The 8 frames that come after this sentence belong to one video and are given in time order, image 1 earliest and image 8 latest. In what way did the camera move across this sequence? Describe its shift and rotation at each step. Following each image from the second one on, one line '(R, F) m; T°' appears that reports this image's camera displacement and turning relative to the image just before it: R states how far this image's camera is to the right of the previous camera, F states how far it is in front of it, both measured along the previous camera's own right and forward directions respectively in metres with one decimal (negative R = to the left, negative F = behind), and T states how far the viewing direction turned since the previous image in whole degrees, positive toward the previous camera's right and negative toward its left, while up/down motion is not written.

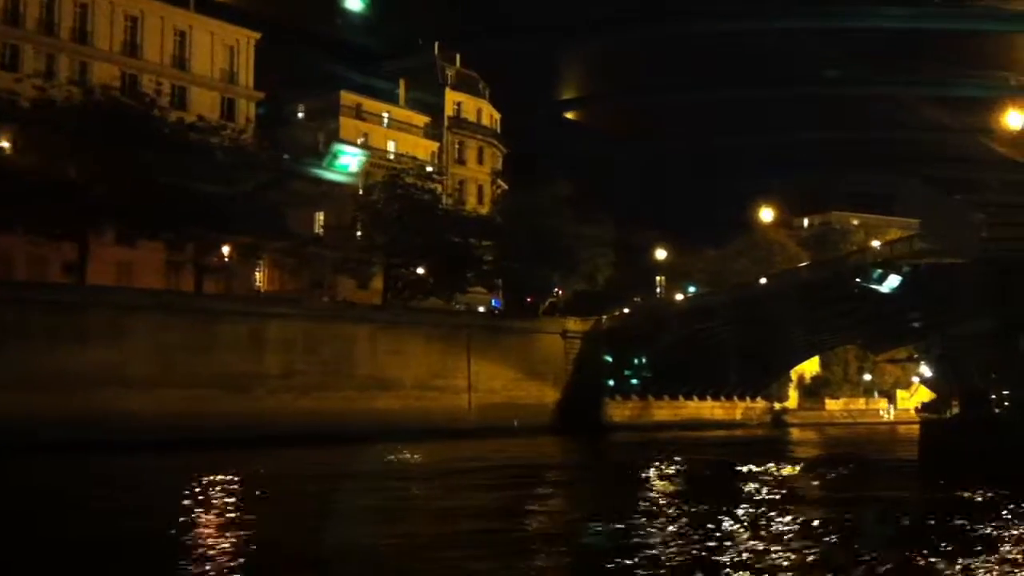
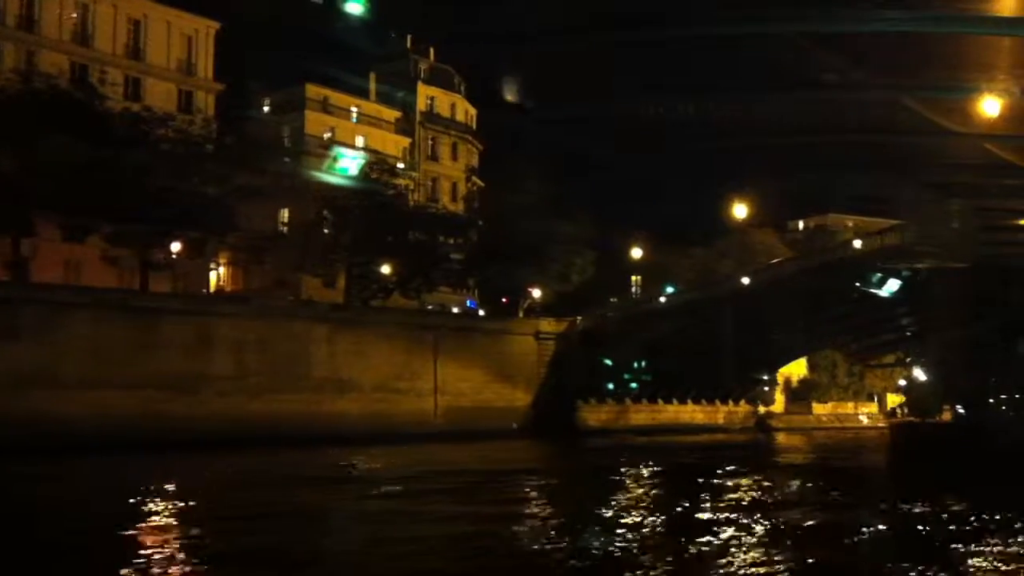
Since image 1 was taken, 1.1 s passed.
(+0.6, +1.0) m; 0°
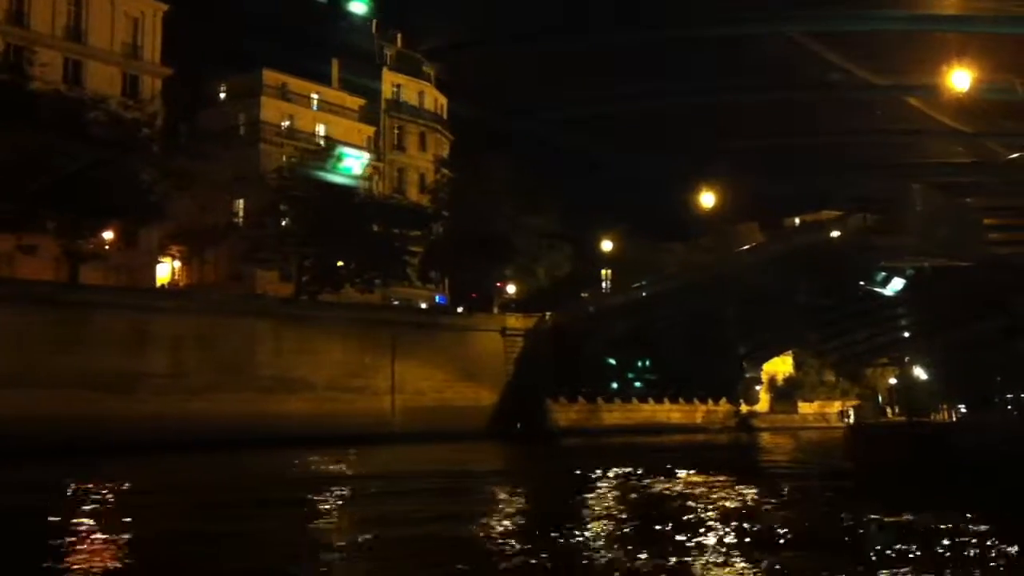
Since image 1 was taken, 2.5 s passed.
(+0.8, +1.2) m; 0°
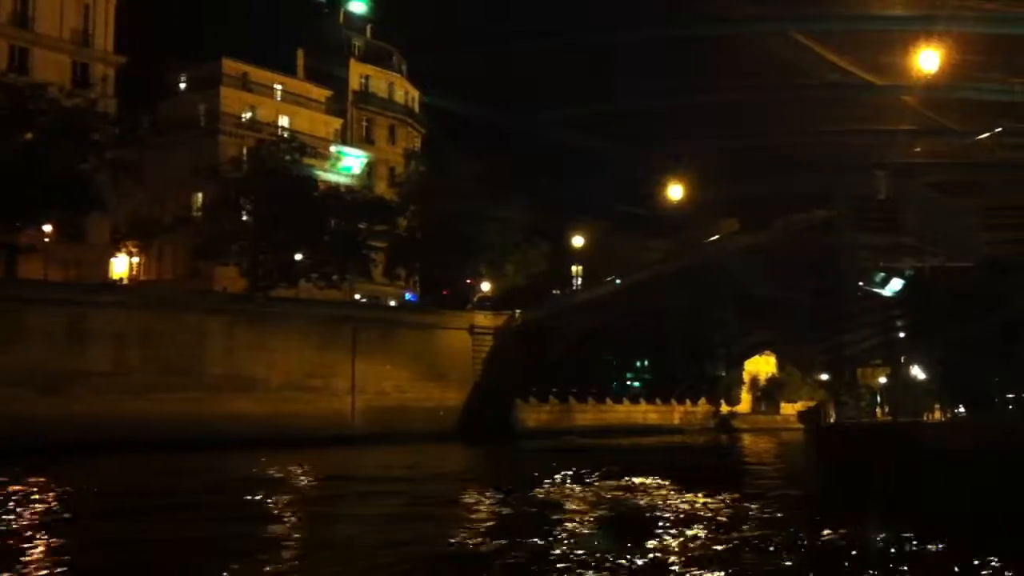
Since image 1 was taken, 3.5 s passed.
(+0.6, +0.8) m; 0°
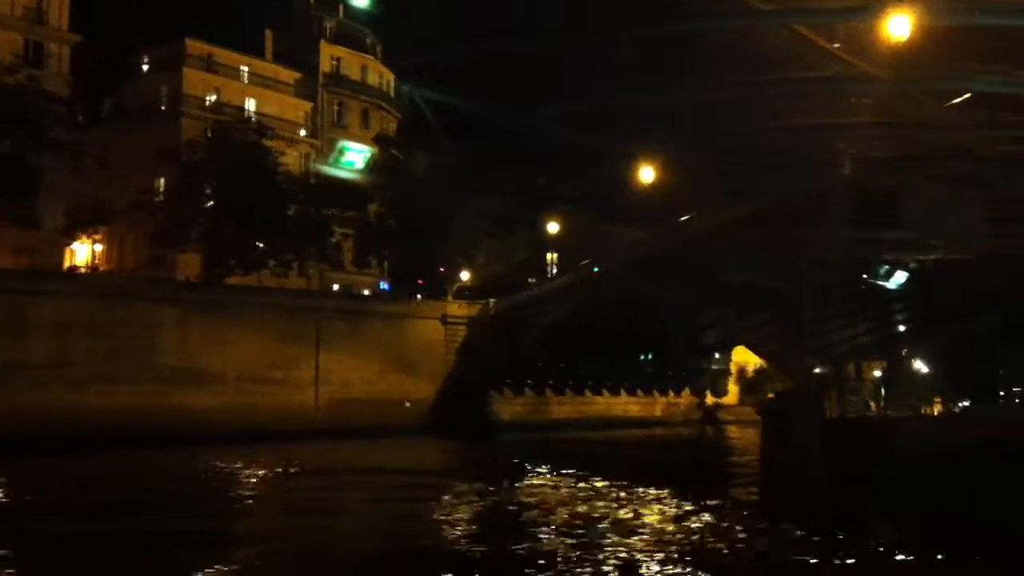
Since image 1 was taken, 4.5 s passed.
(+0.6, +0.9) m; 0°
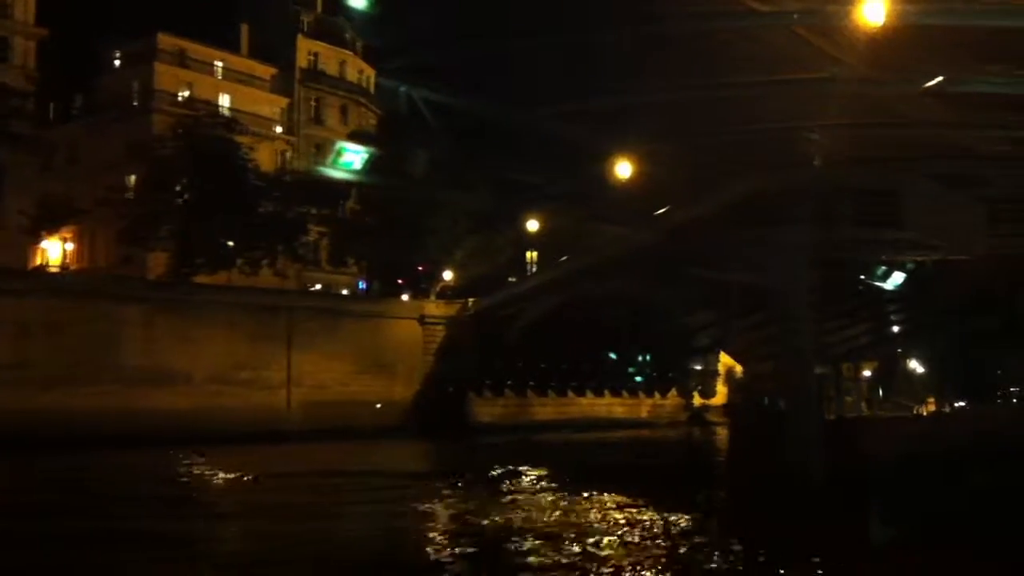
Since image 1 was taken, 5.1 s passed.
(+0.4, +0.5) m; 0°
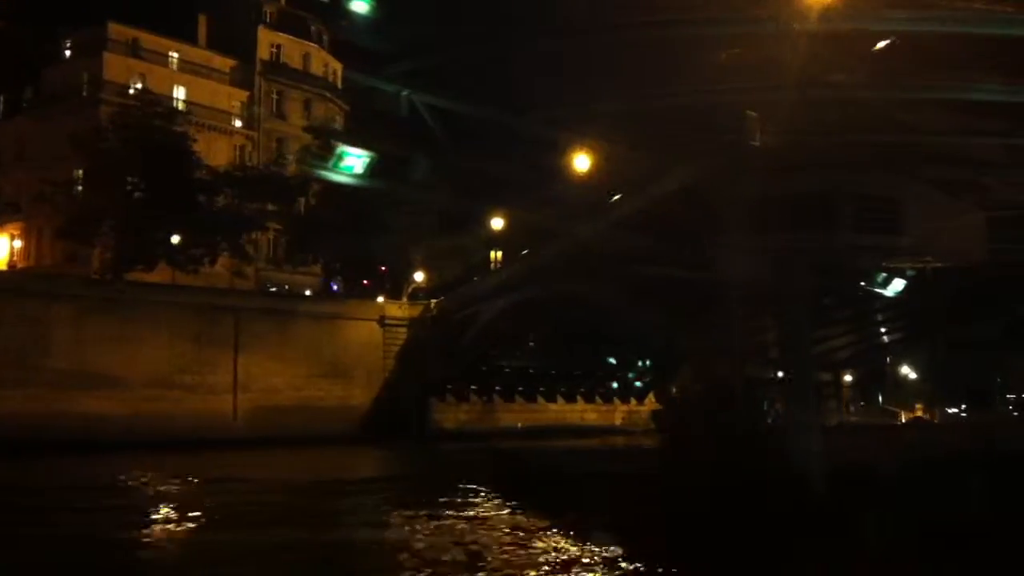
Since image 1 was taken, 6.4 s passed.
(+0.7, +1.0) m; 0°
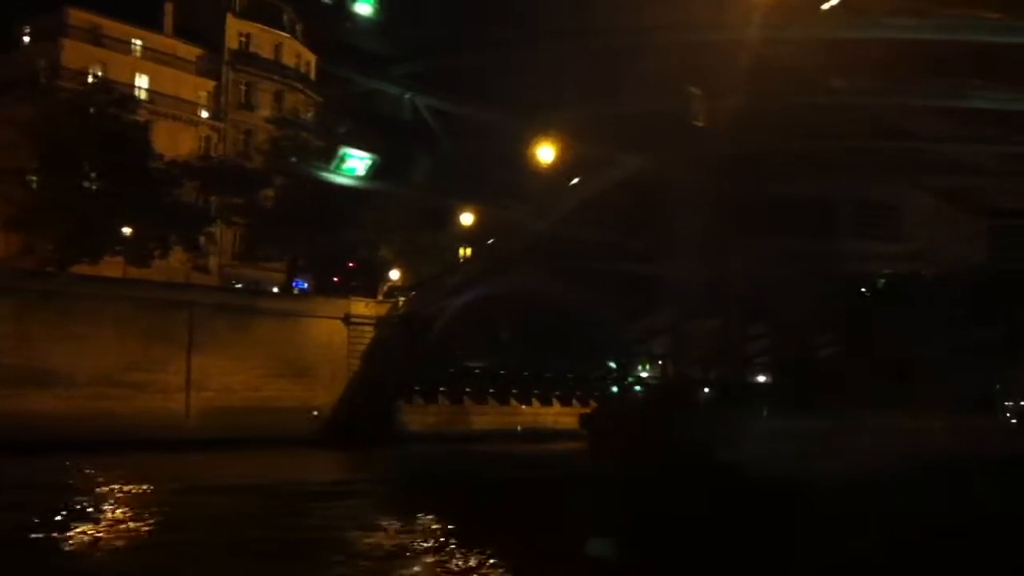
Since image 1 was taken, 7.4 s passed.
(+0.6, +0.8) m; 0°
